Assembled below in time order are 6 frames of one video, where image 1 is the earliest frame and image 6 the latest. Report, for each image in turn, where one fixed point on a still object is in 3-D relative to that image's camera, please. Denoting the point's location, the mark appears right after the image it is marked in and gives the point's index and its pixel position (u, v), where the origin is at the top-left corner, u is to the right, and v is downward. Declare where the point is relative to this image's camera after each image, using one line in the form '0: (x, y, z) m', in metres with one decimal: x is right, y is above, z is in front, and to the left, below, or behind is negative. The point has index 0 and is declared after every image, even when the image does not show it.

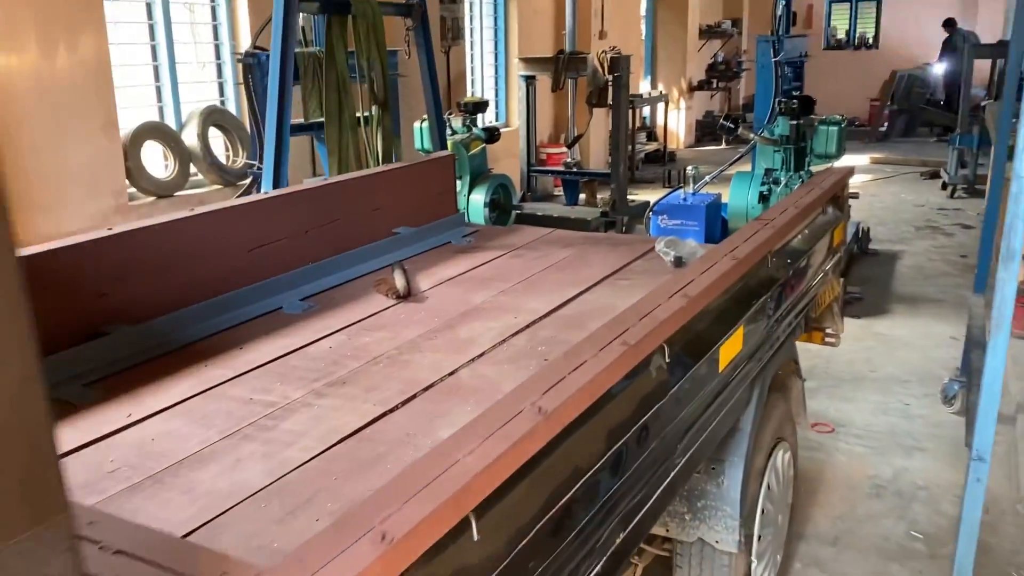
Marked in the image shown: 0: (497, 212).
0: (-0.1, +0.4, +4.7) m
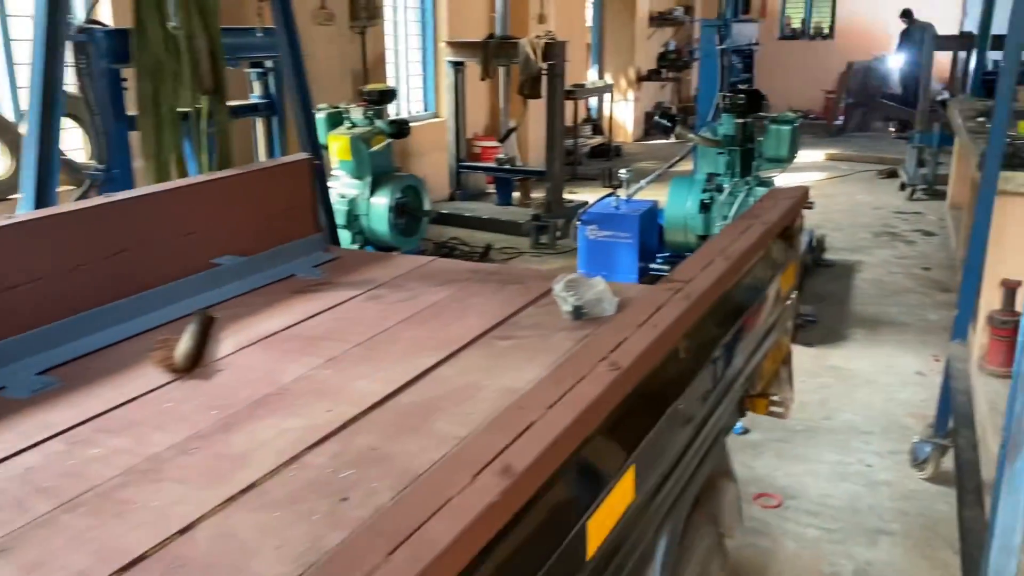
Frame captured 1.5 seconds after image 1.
0: (-0.5, +0.3, +4.0) m
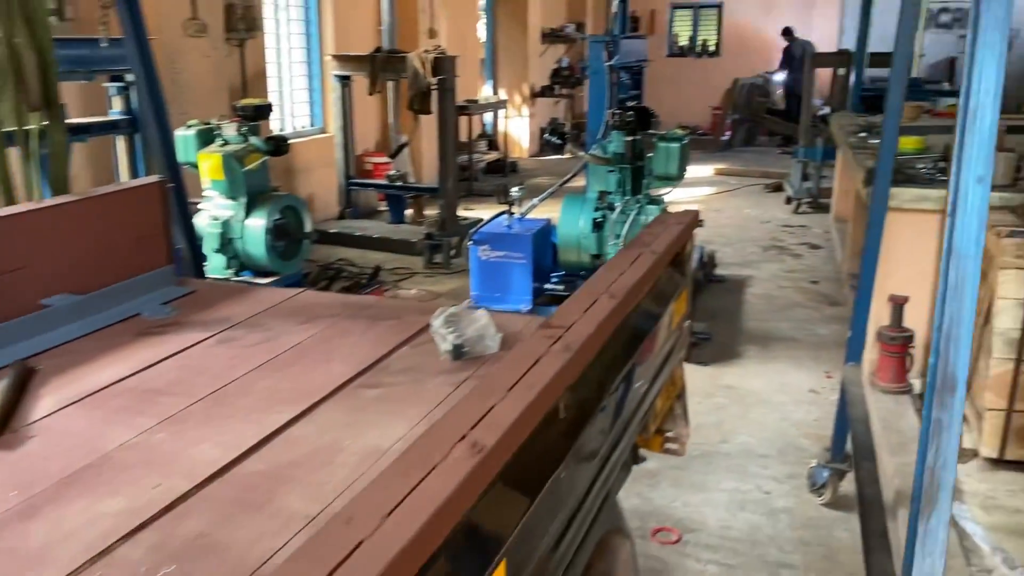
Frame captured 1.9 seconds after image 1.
0: (-1.0, +0.2, +3.8) m
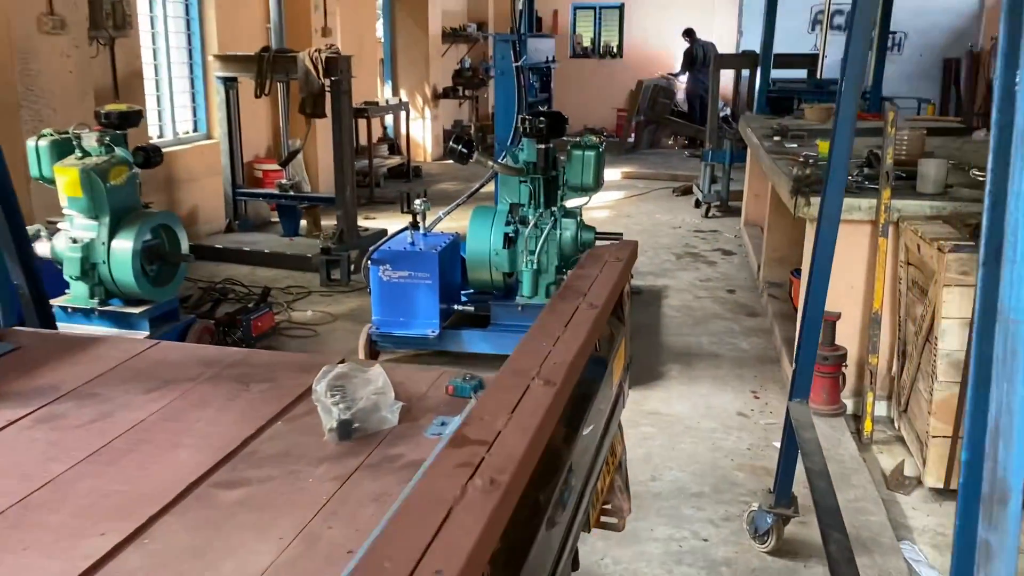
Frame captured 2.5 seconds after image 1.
0: (-1.3, +0.1, +3.4) m
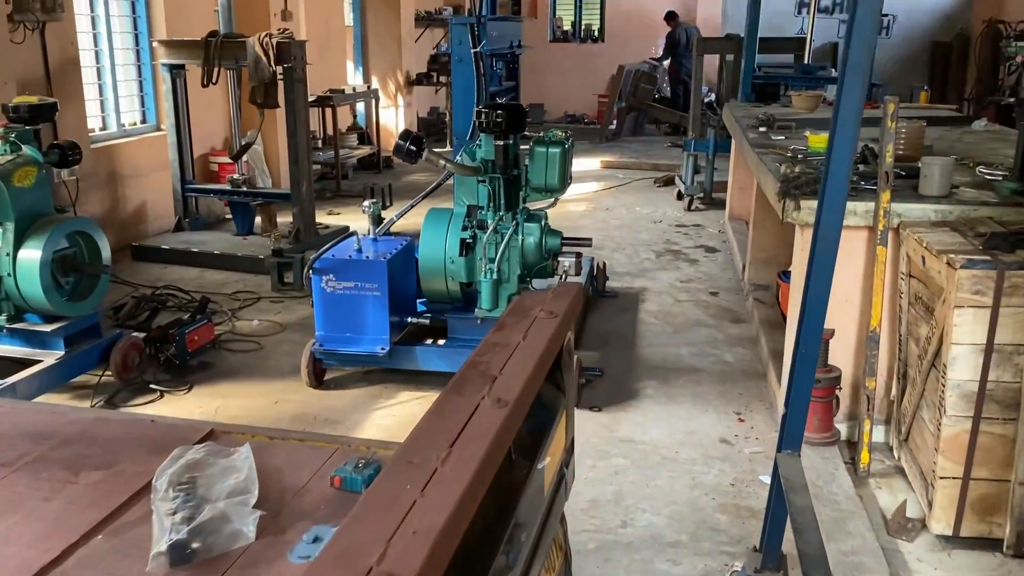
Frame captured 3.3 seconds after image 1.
0: (-1.5, +0.1, +3.0) m
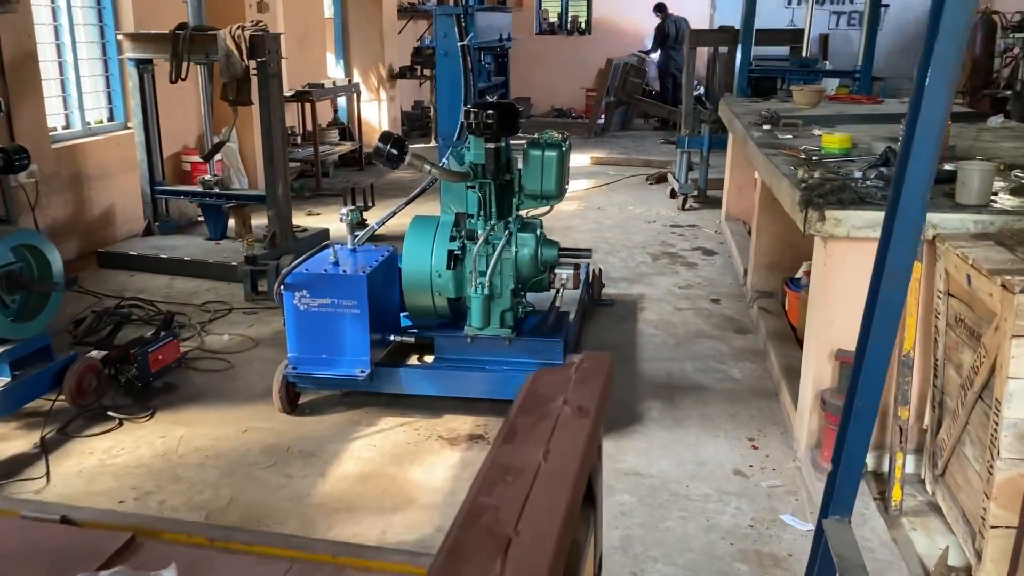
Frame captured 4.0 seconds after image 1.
0: (-1.5, 0.0, +2.8) m
